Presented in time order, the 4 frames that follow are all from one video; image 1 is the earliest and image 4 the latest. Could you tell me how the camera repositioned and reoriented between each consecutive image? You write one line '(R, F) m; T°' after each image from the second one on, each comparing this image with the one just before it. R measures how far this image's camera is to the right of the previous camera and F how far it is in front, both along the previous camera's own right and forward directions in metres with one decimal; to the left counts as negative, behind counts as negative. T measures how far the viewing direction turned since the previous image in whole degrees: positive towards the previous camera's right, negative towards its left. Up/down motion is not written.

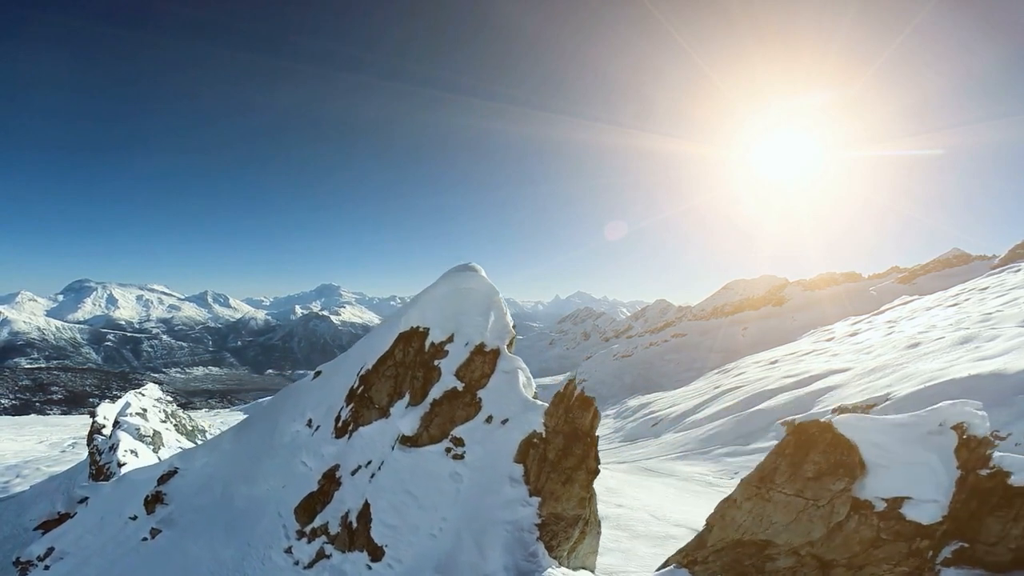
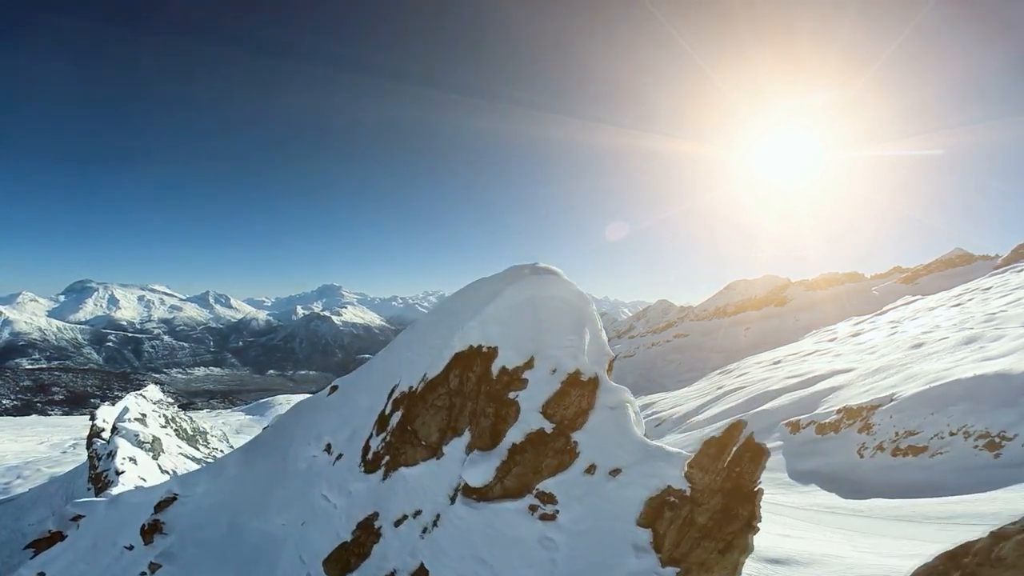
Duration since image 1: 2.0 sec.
(-1.0, +1.4) m; 0°
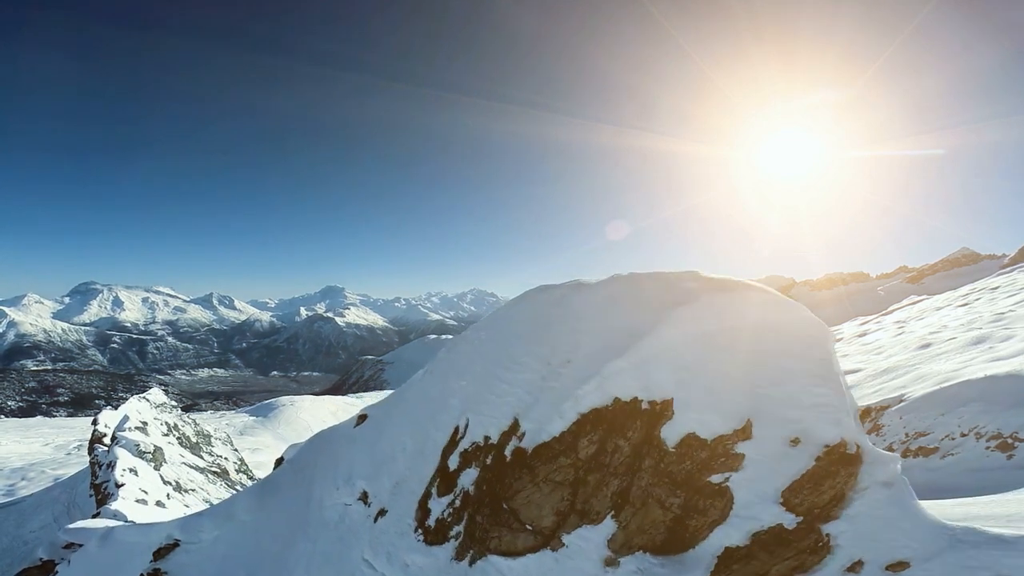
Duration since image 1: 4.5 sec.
(-1.3, +1.7) m; 0°
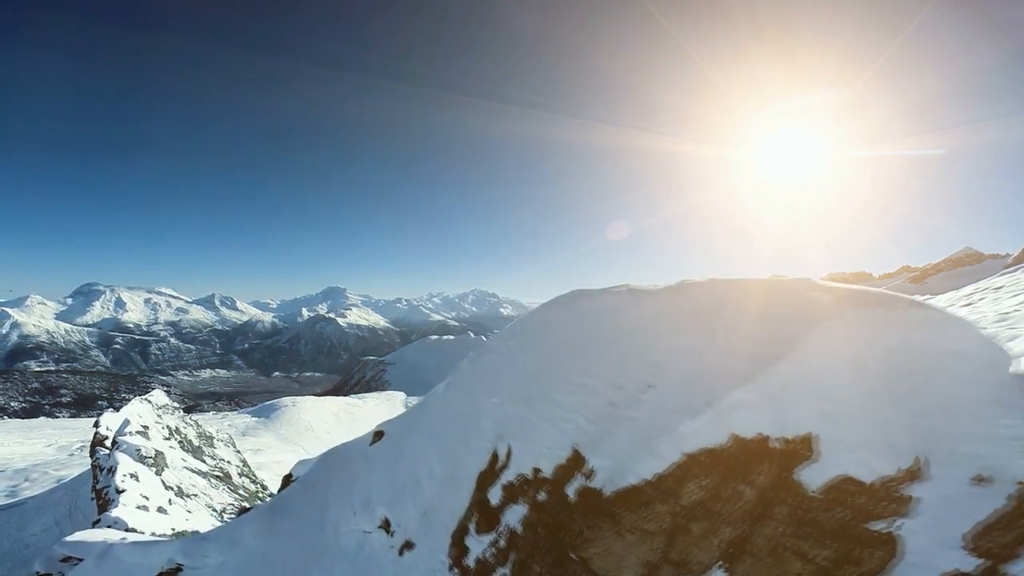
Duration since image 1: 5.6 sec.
(-0.5, +0.7) m; 0°
